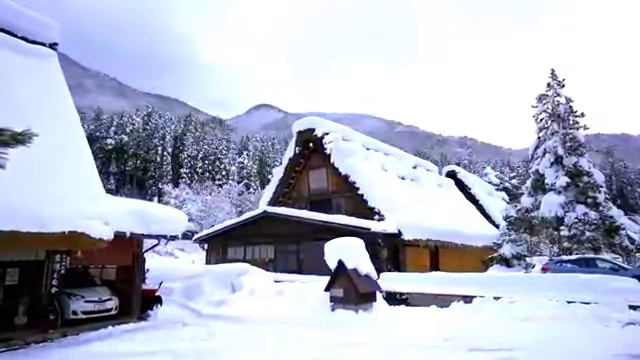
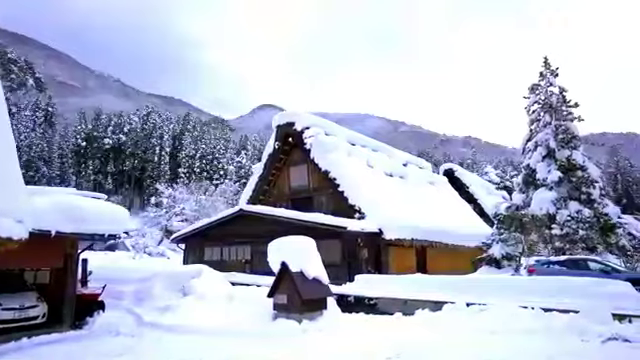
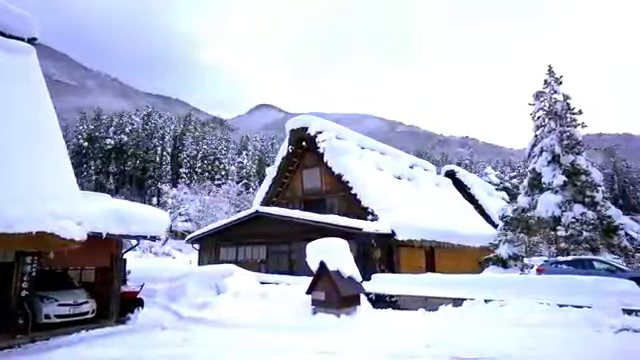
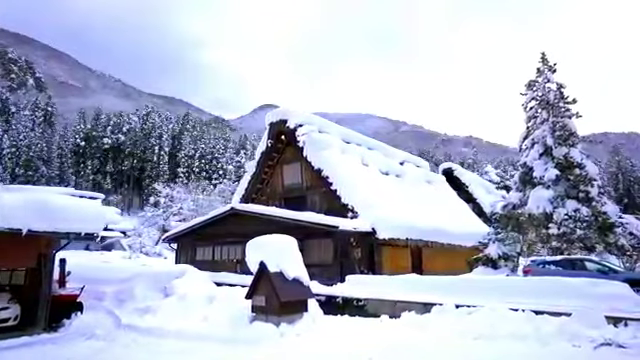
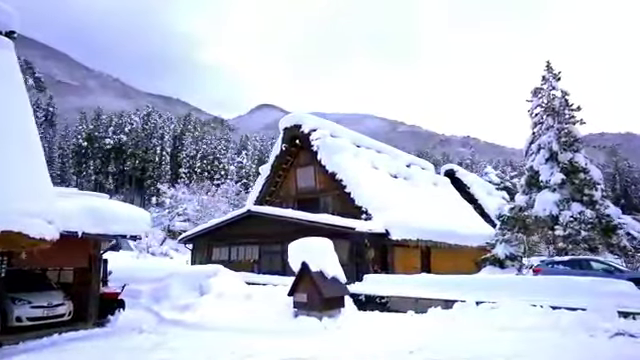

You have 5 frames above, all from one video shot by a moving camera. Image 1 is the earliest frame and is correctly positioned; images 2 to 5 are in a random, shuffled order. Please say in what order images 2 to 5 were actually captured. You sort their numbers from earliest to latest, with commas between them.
3, 5, 2, 4
